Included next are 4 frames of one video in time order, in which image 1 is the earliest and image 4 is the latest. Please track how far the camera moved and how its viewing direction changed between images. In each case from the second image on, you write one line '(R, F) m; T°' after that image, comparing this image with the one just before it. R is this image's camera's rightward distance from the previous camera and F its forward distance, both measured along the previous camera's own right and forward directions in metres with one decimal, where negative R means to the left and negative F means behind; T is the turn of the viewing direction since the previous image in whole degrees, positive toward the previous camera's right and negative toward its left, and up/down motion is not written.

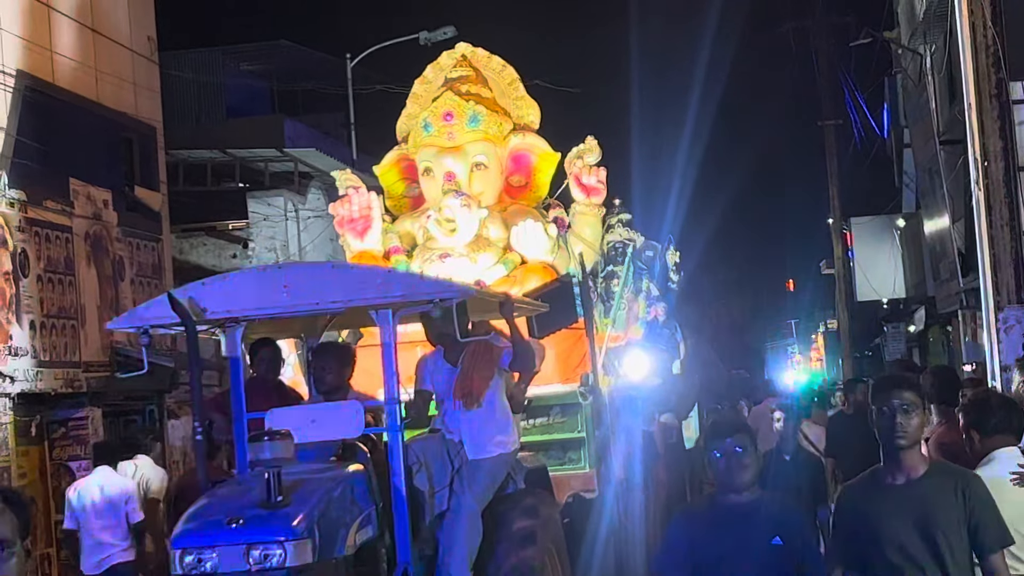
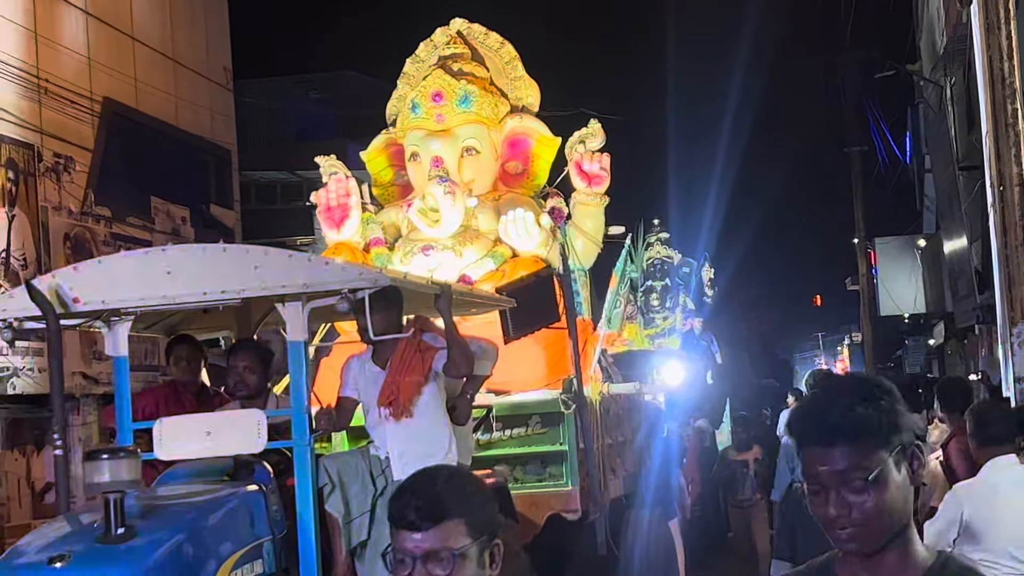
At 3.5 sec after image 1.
(-0.2, -0.3) m; -1°
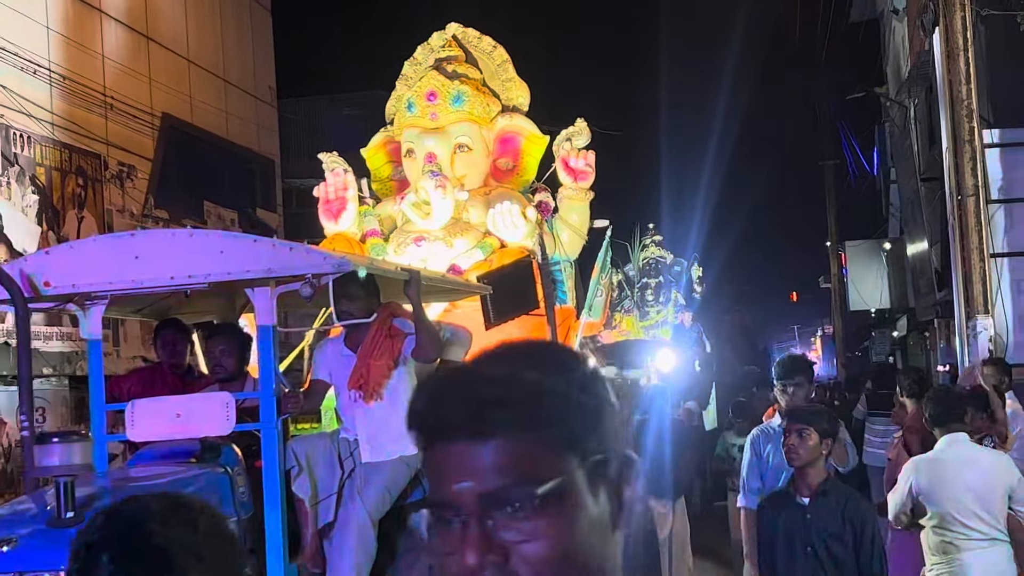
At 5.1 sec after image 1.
(-0.1, -0.6) m; +1°
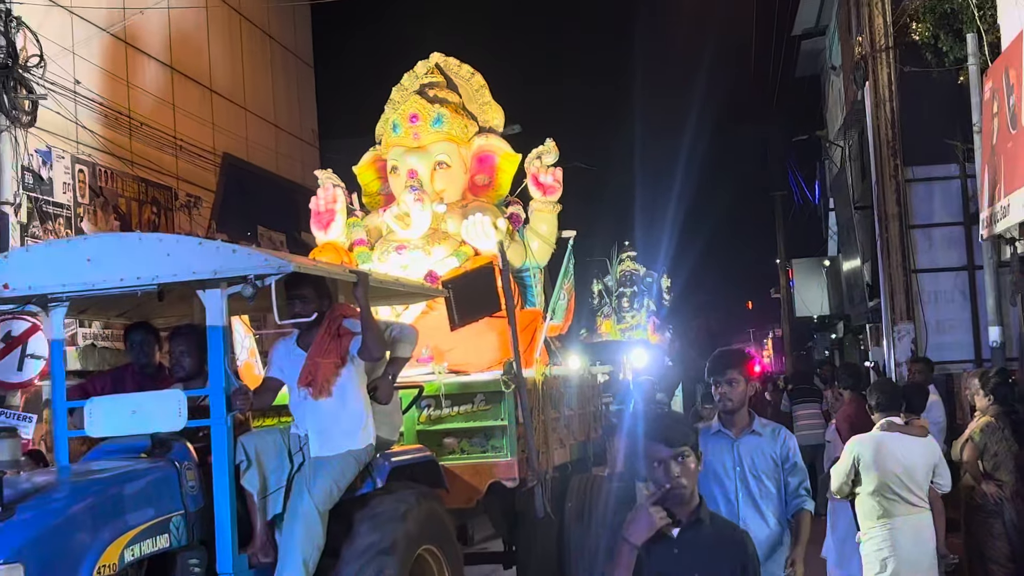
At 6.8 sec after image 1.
(-0.3, -1.1) m; +2°
